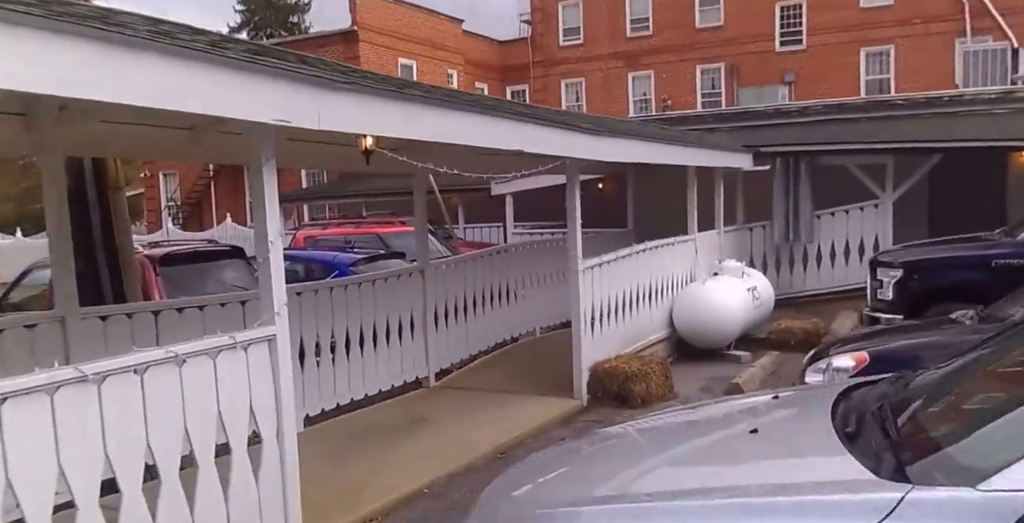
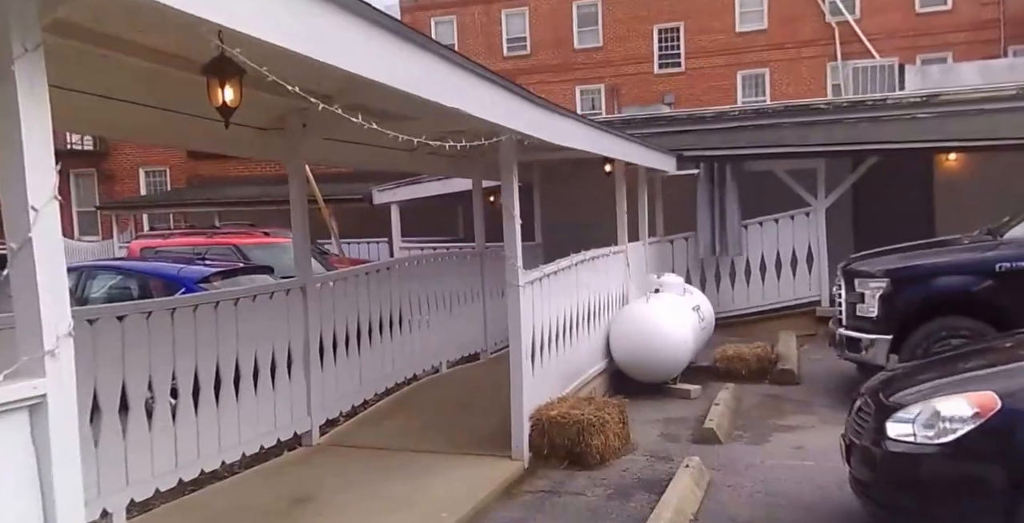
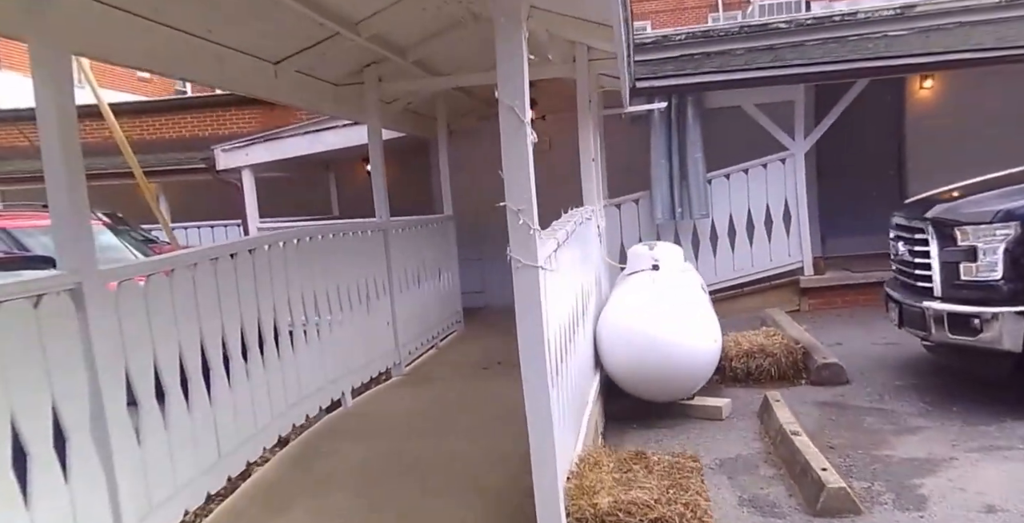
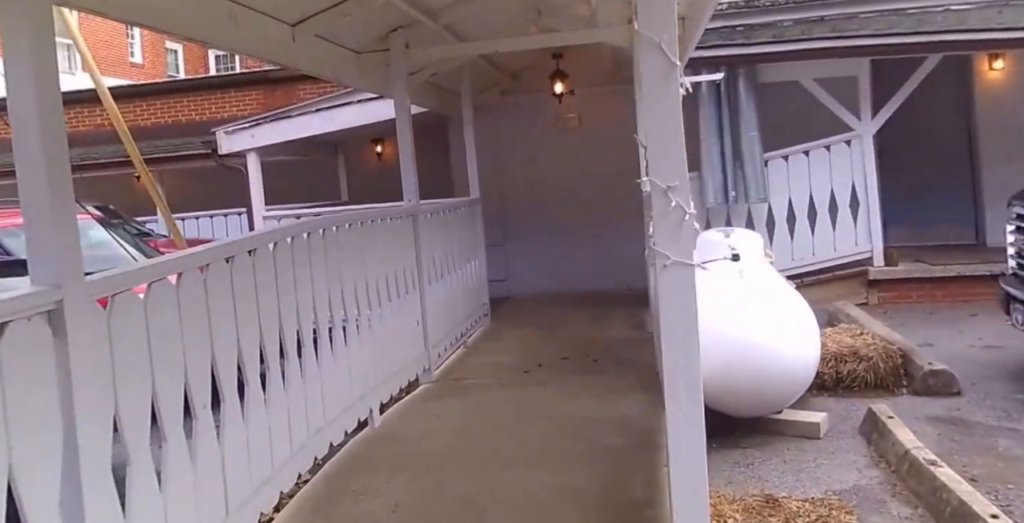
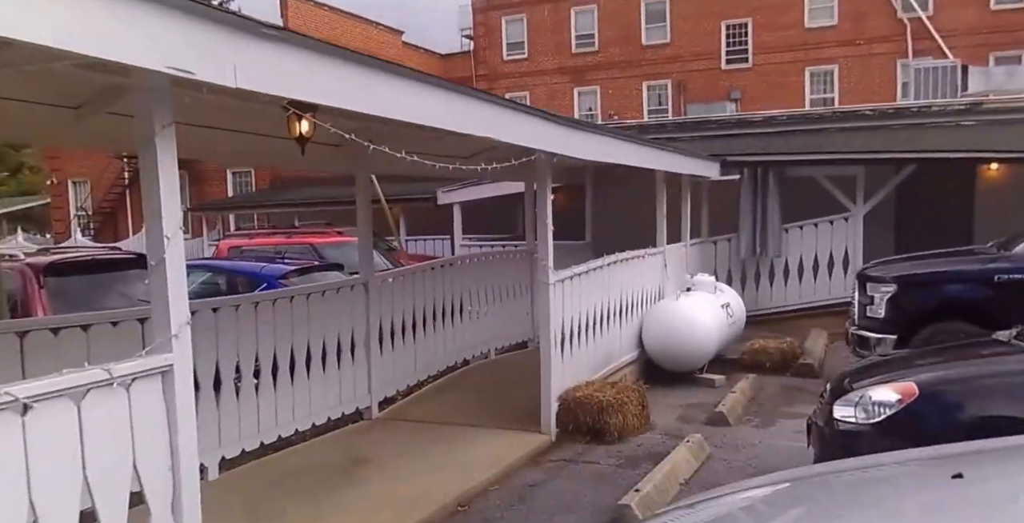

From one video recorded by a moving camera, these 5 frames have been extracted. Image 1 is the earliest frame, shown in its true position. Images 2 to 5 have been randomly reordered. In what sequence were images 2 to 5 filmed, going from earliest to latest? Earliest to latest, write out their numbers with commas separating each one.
5, 2, 3, 4
